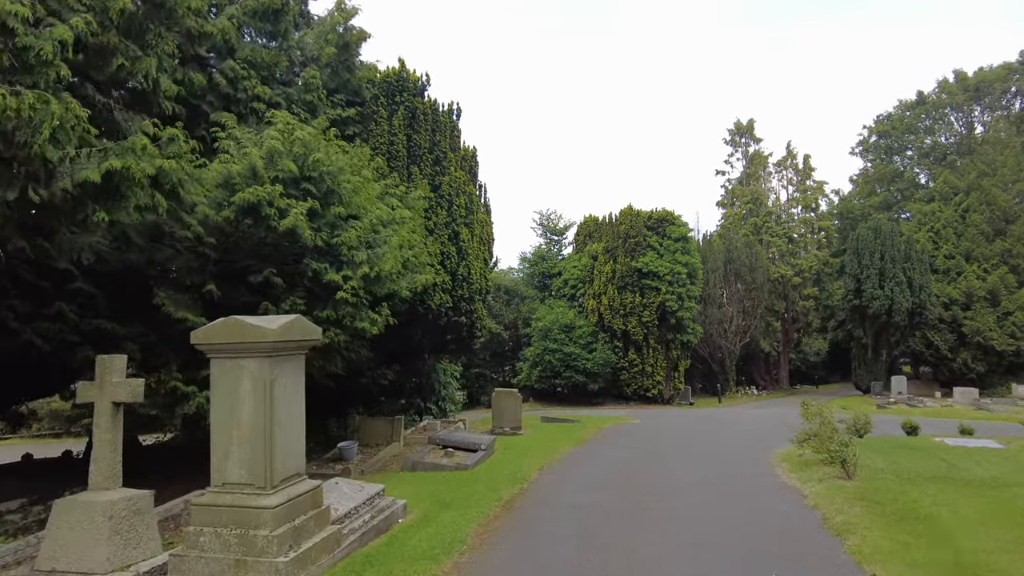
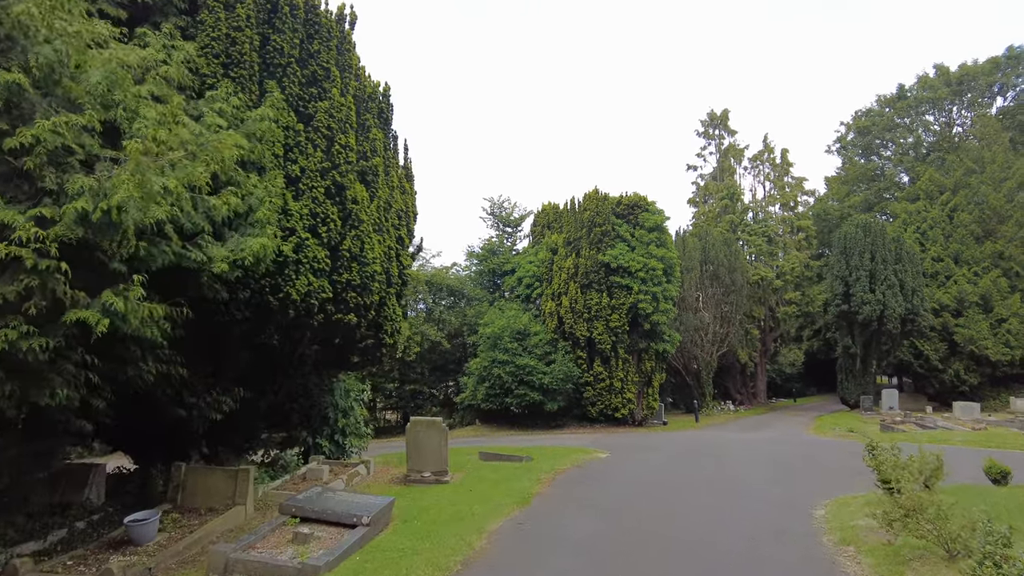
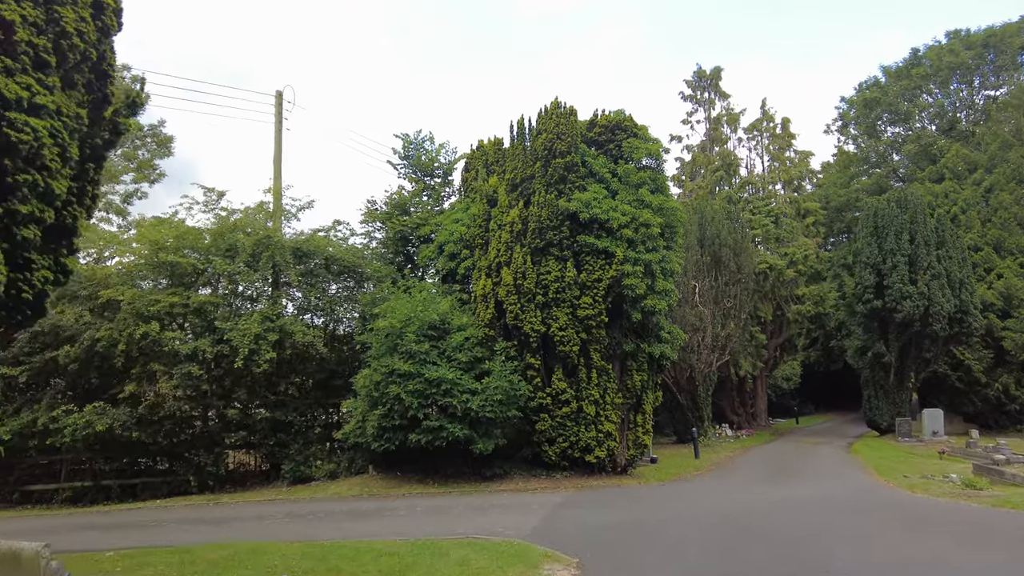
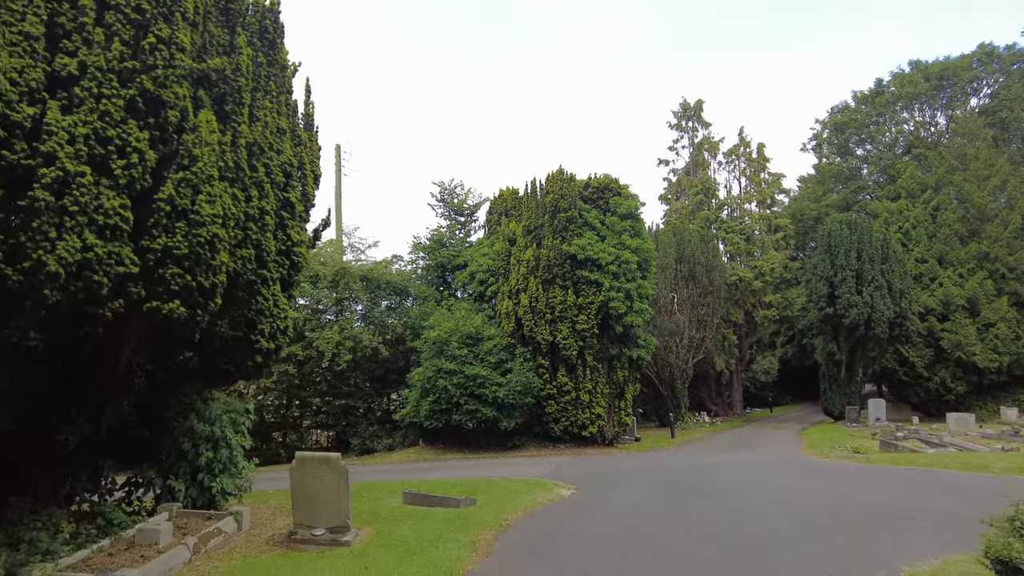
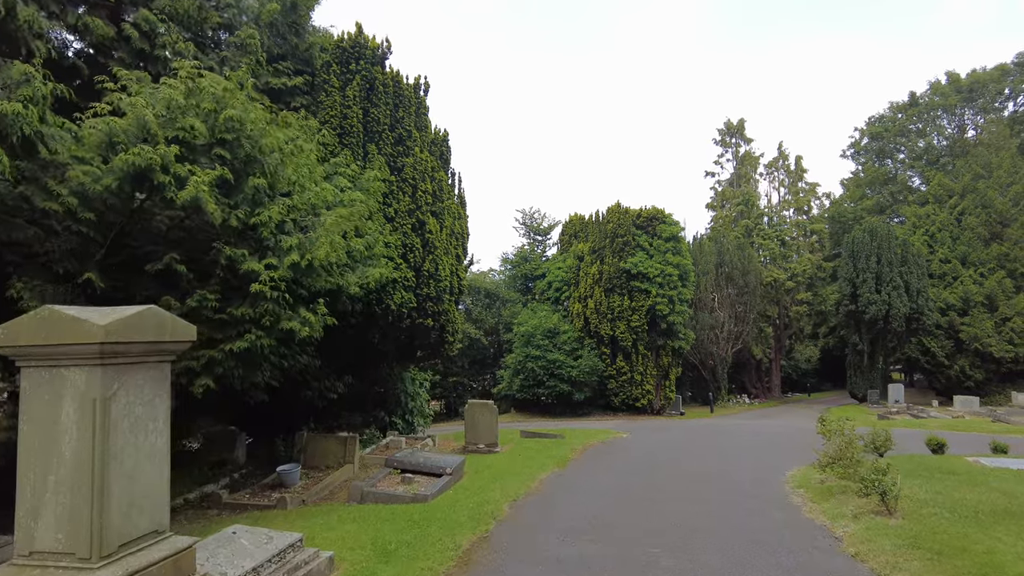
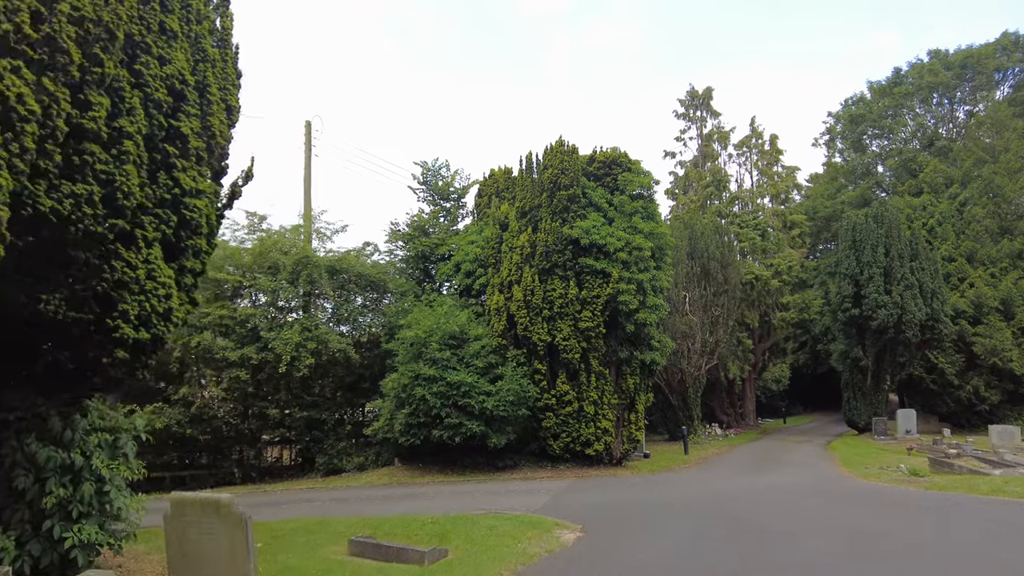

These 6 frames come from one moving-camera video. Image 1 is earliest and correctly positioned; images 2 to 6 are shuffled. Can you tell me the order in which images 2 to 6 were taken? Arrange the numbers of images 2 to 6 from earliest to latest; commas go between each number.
5, 2, 4, 6, 3
